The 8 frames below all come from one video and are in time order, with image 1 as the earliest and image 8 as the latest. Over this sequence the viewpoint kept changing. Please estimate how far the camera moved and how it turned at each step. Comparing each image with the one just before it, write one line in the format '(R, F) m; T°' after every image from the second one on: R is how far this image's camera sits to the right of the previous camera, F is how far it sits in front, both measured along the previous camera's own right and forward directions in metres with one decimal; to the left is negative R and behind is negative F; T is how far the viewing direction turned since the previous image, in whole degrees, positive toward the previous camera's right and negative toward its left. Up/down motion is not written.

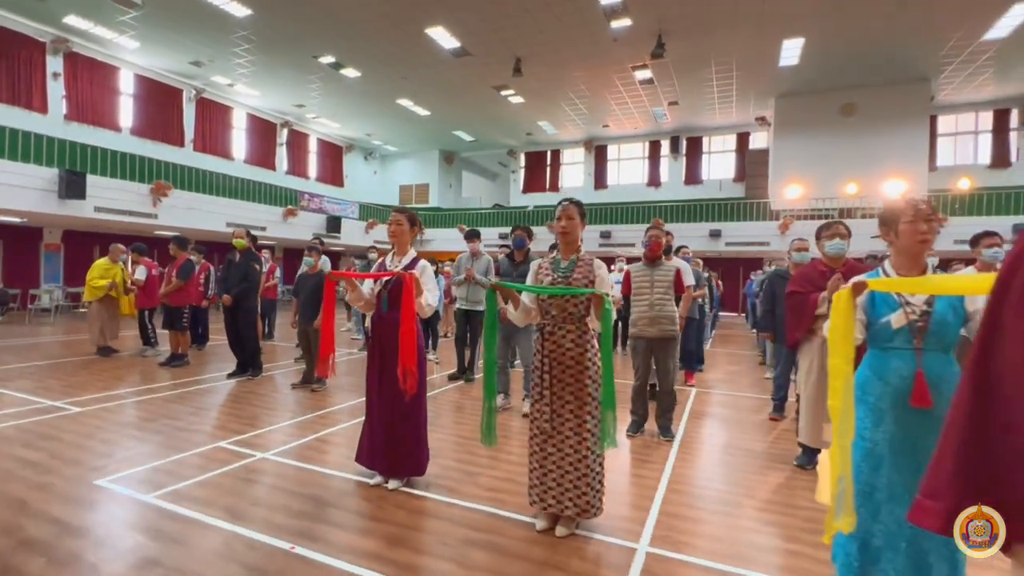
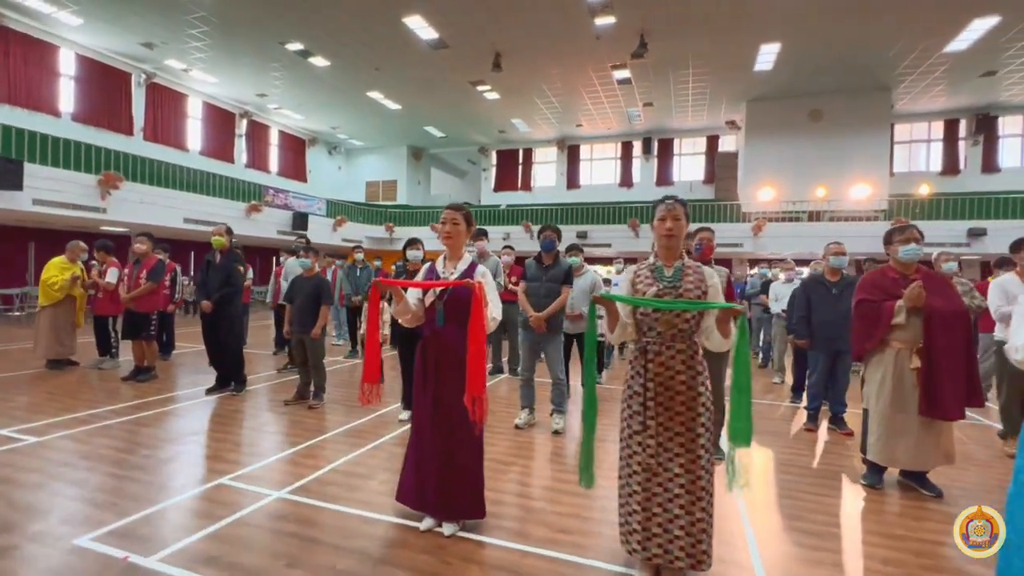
(-0.6, +0.4) m; +5°
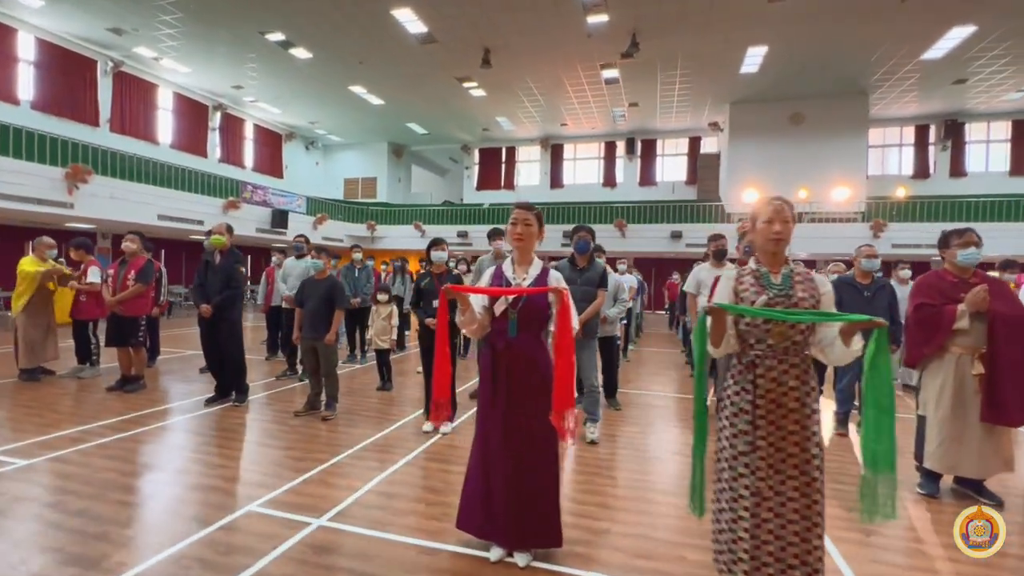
(-0.5, +0.2) m; +3°
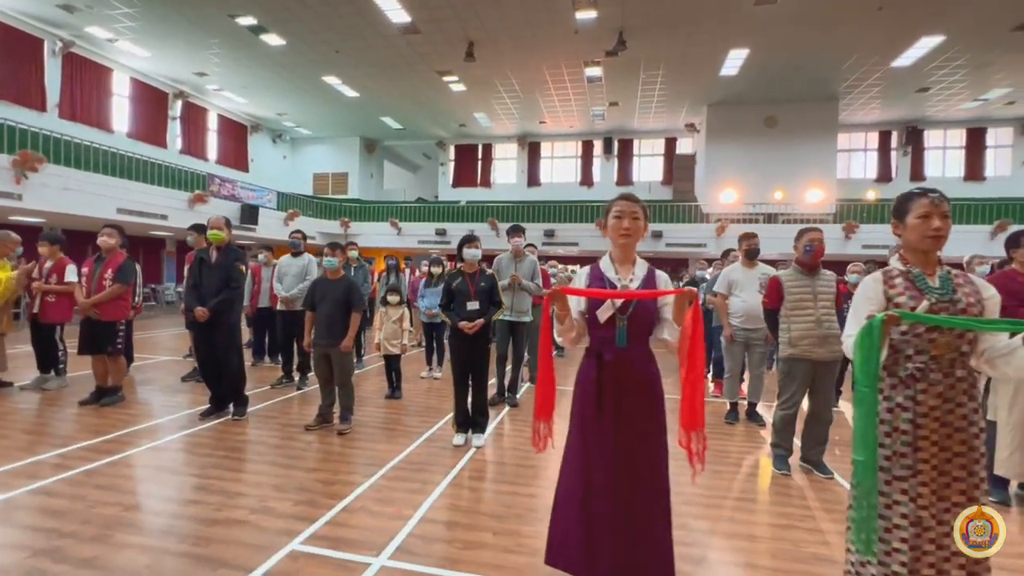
(-0.6, +0.3) m; +4°
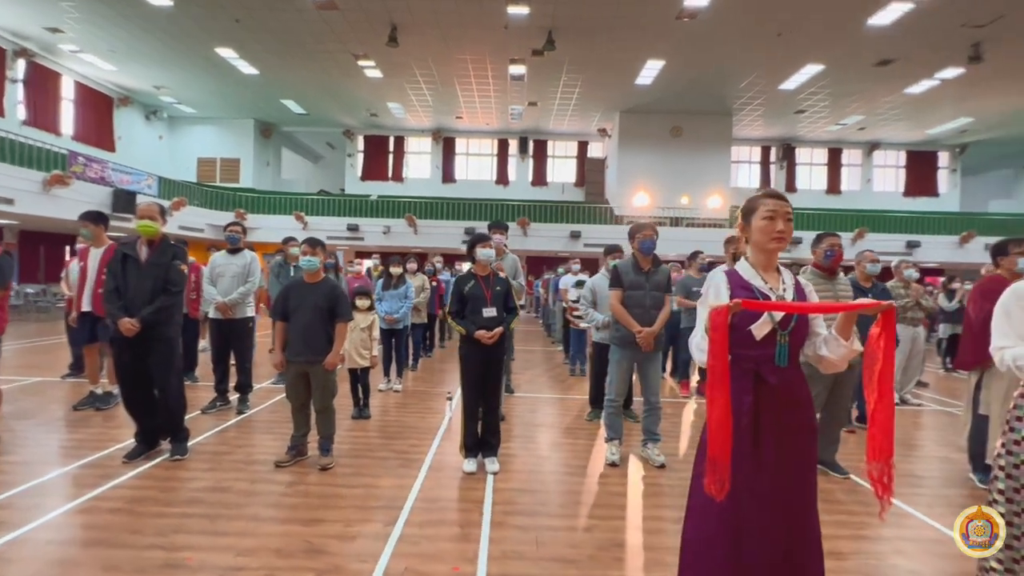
(-0.8, +0.5) m; +12°
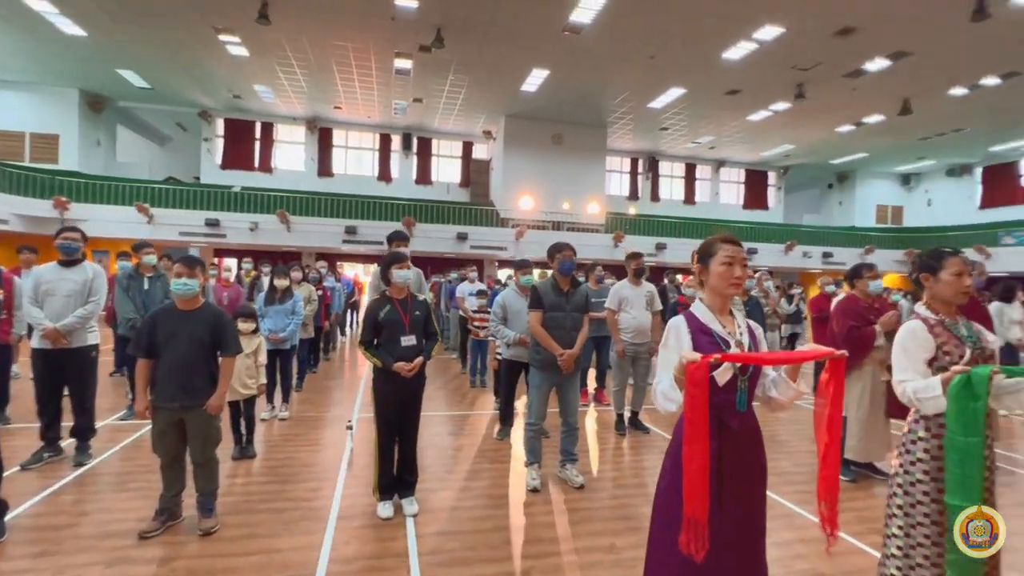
(-0.3, +0.2) m; +14°
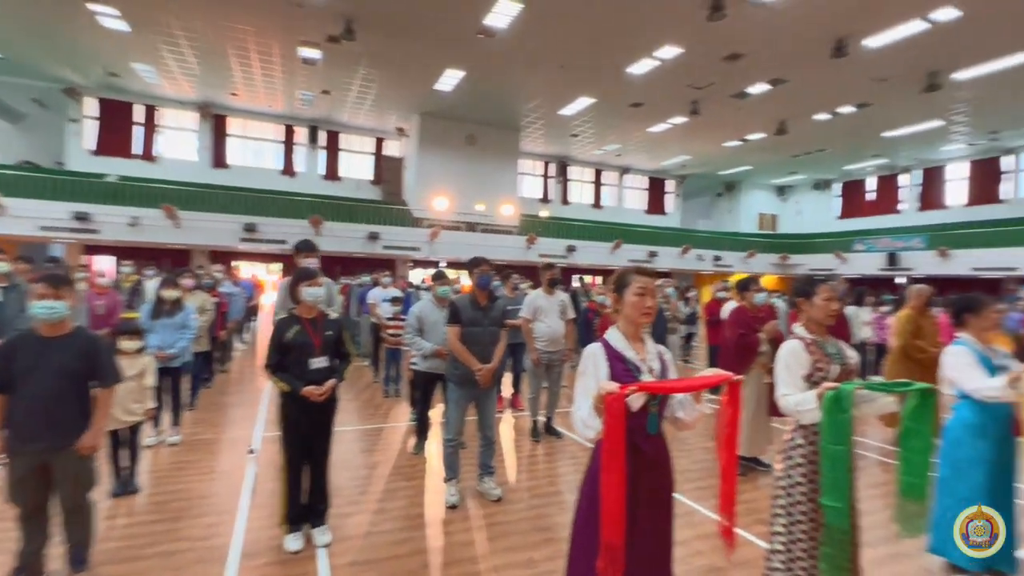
(0.0, 0.0) m; +10°
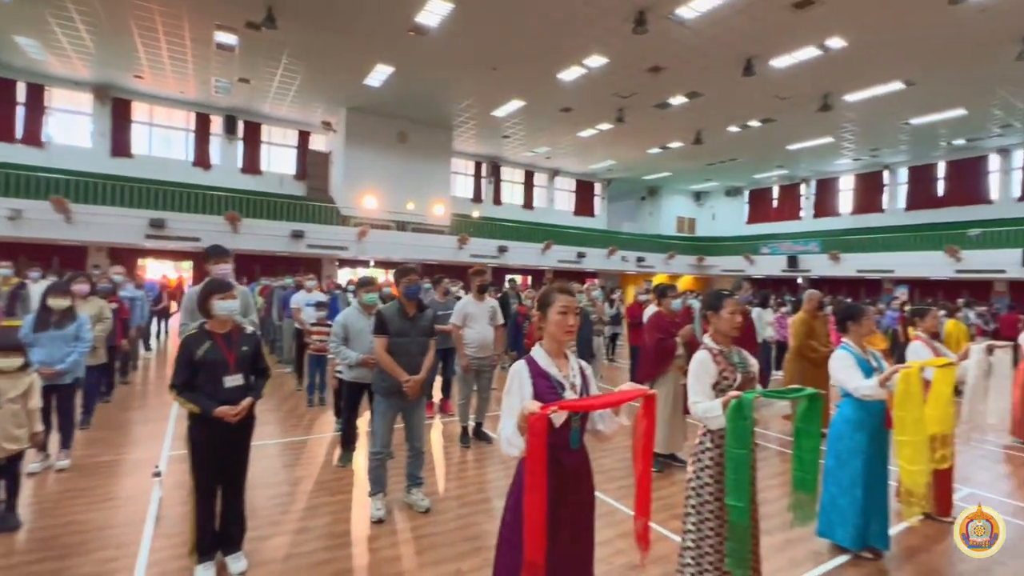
(0.0, 0.0) m; +8°
